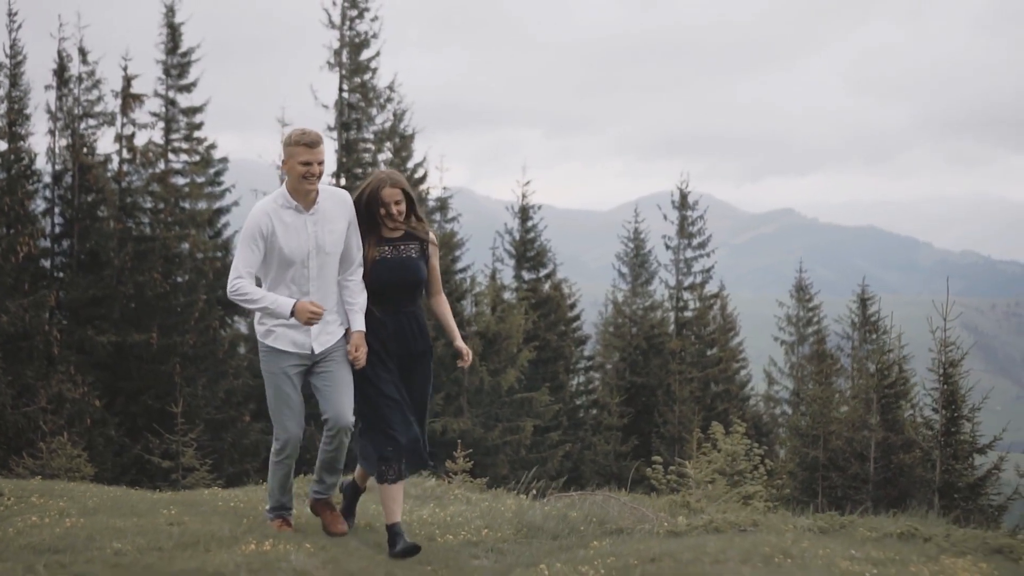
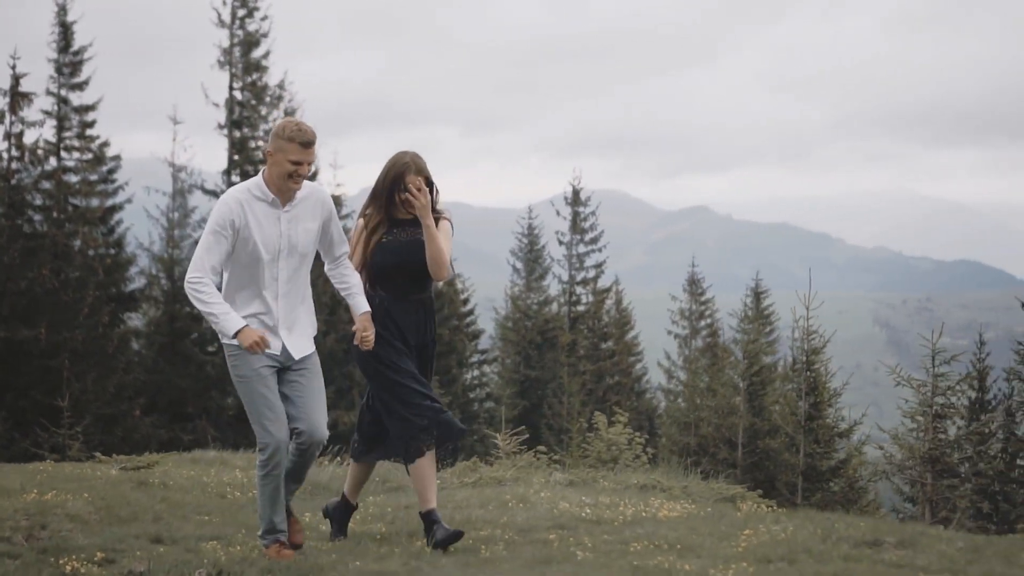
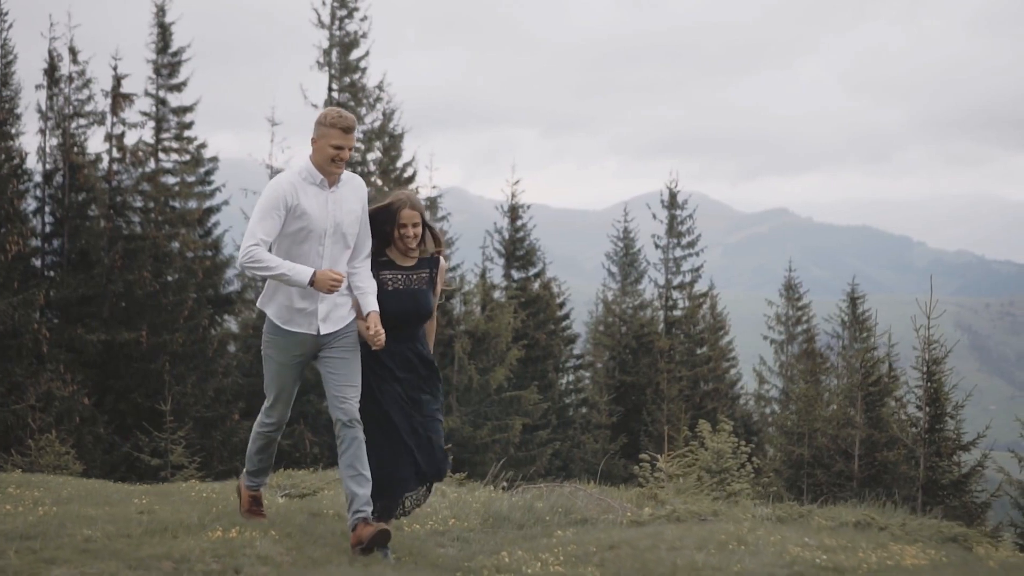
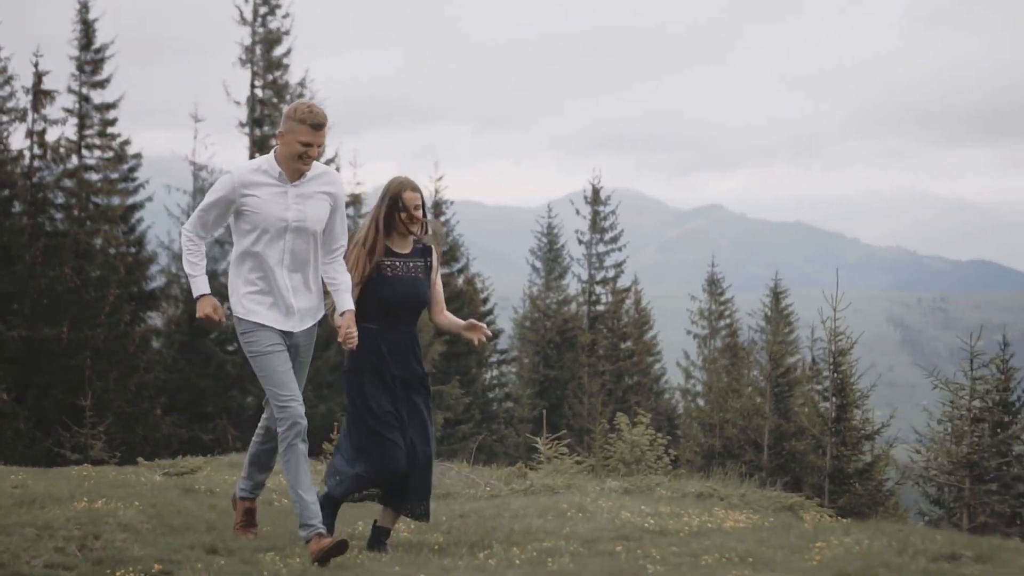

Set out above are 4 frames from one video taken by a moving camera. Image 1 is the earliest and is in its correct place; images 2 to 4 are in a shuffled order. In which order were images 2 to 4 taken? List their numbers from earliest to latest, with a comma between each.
3, 4, 2
